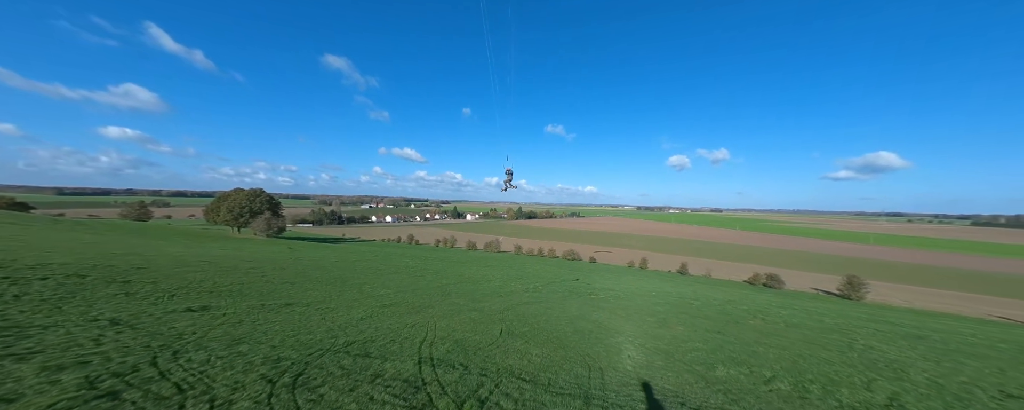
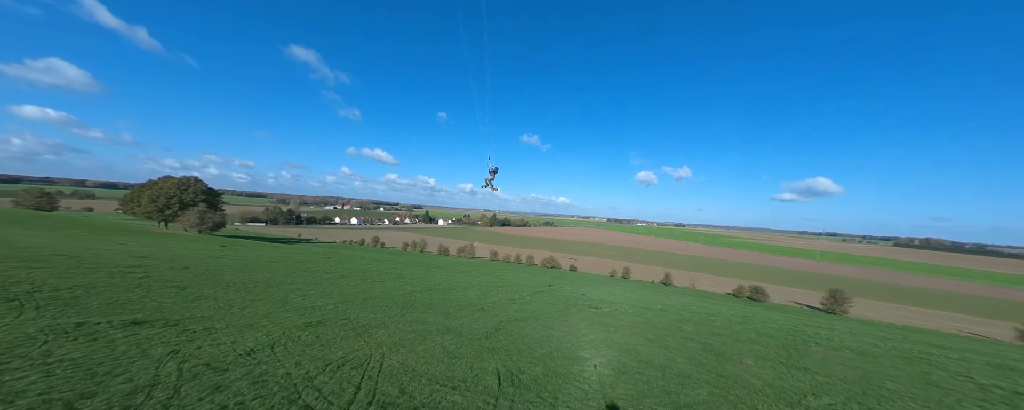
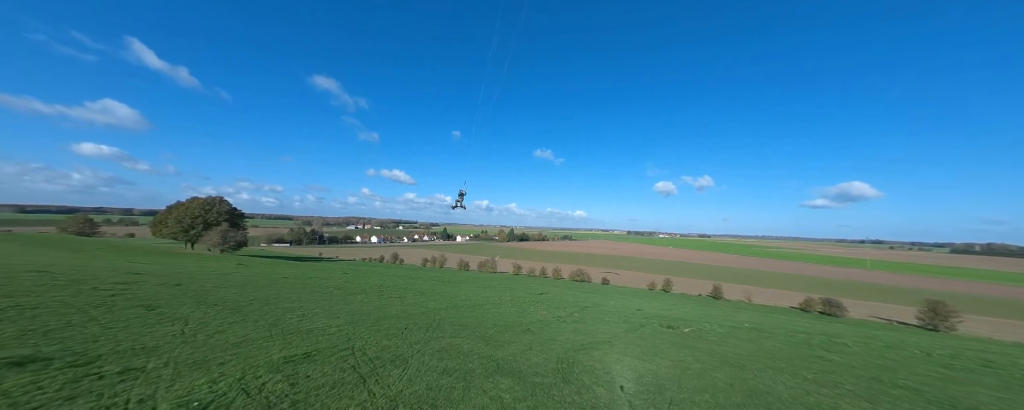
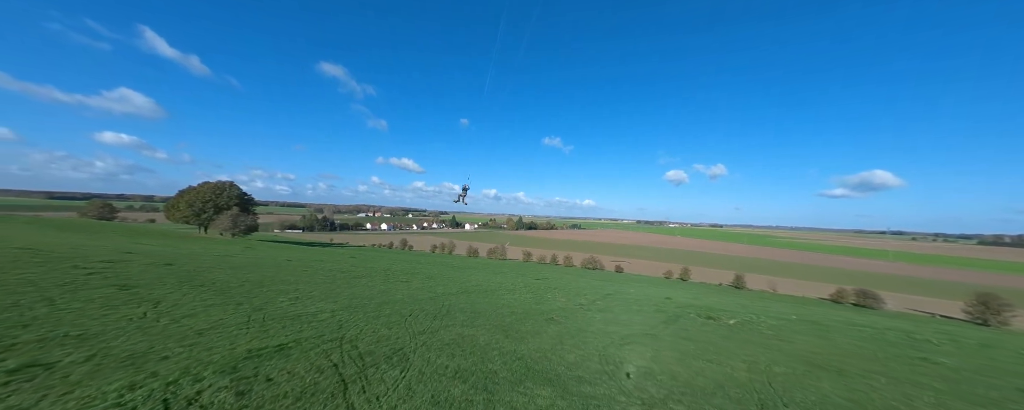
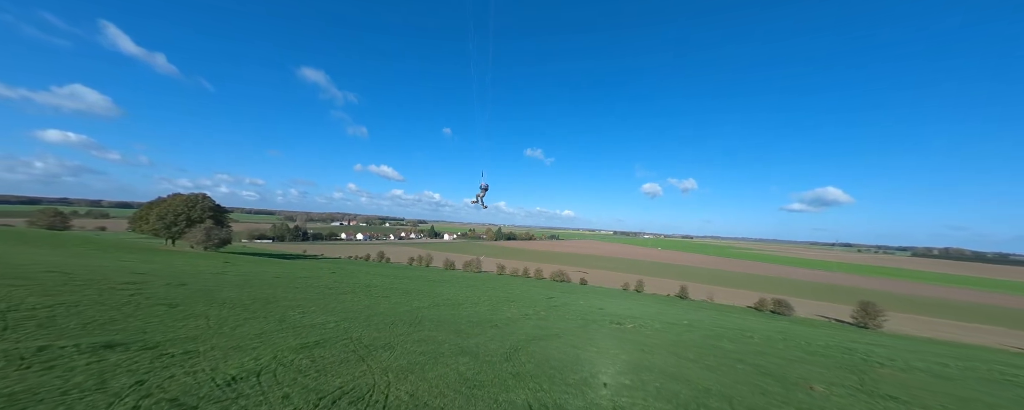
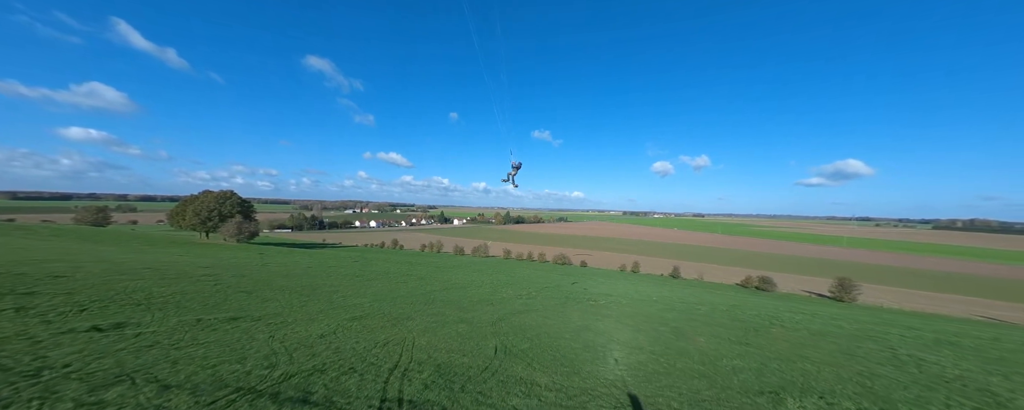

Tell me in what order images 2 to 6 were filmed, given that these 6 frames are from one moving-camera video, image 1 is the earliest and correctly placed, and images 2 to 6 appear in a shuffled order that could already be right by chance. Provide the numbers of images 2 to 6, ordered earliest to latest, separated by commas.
6, 2, 5, 3, 4
